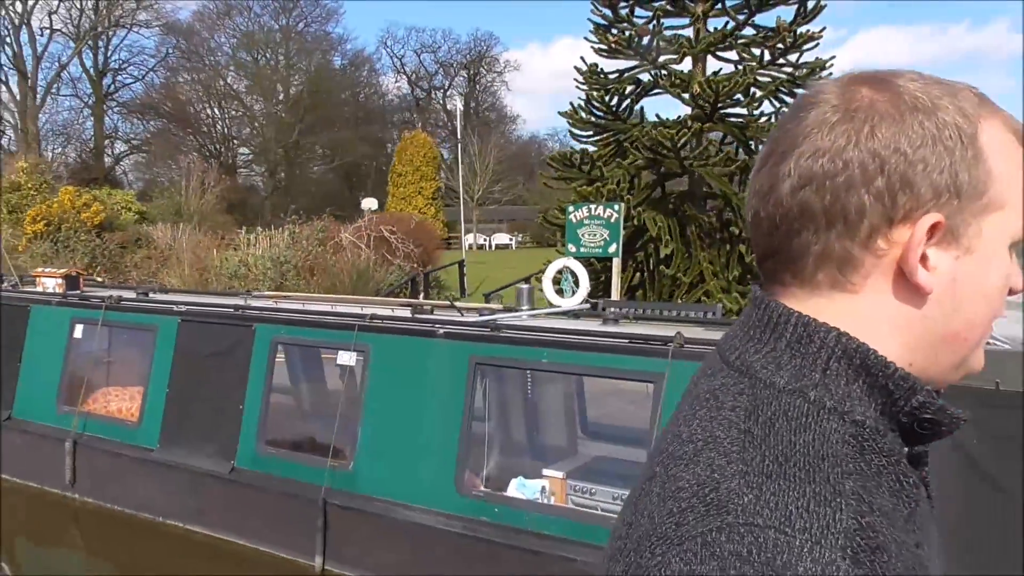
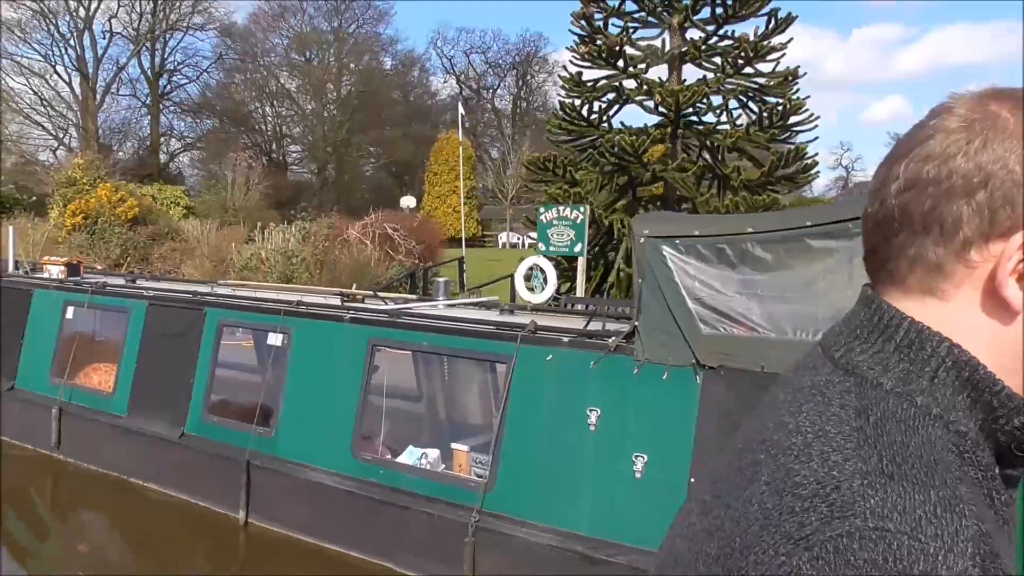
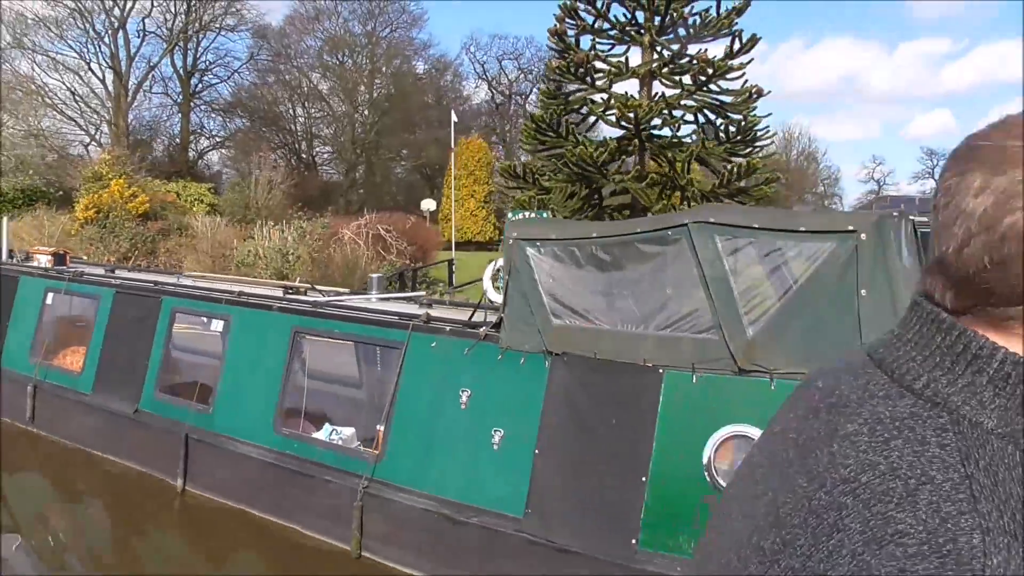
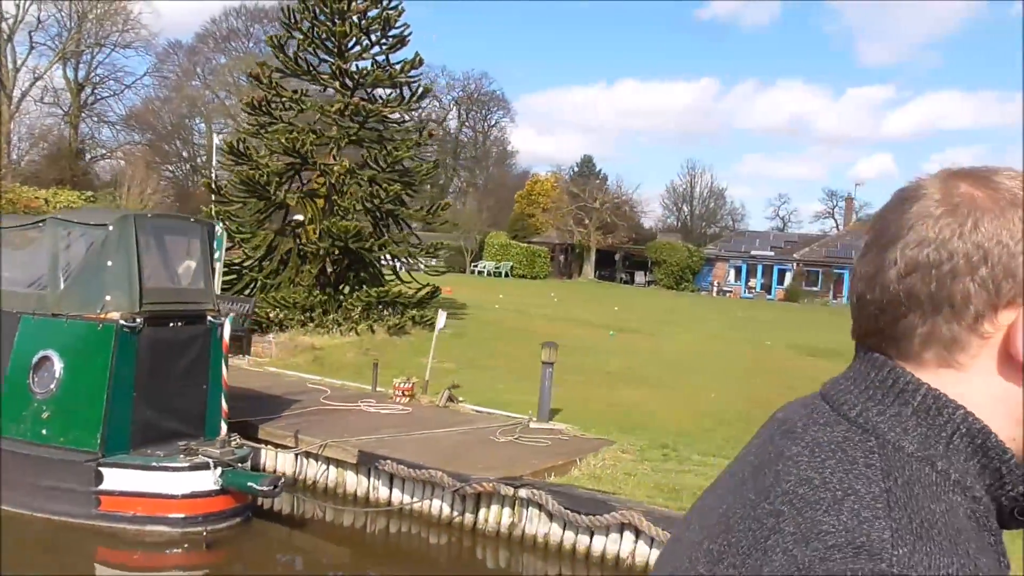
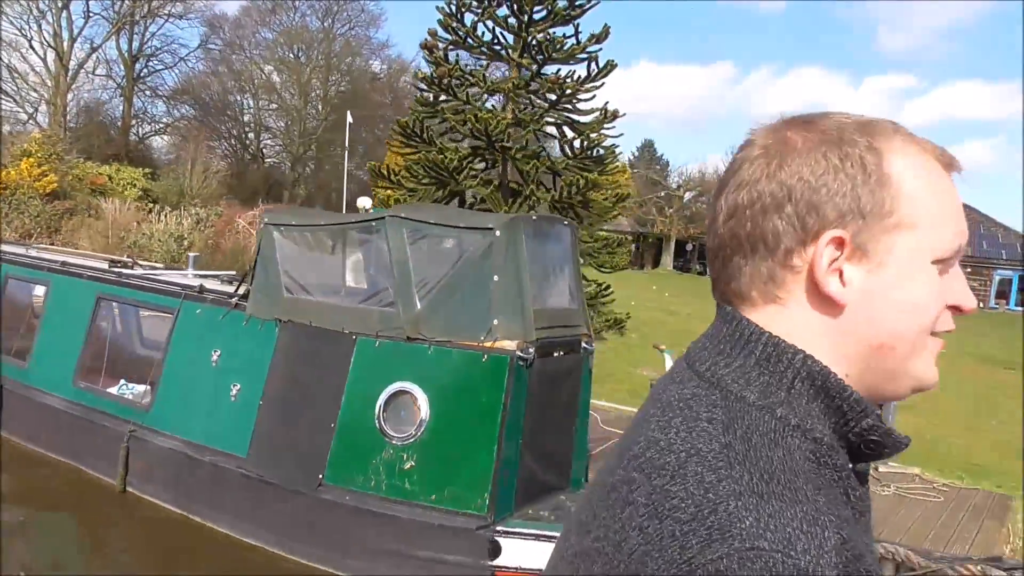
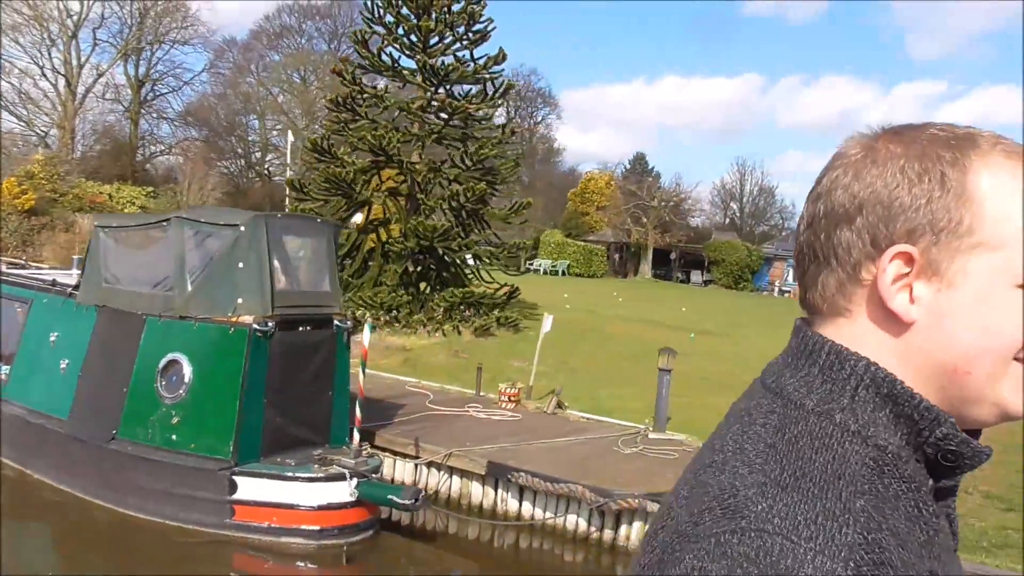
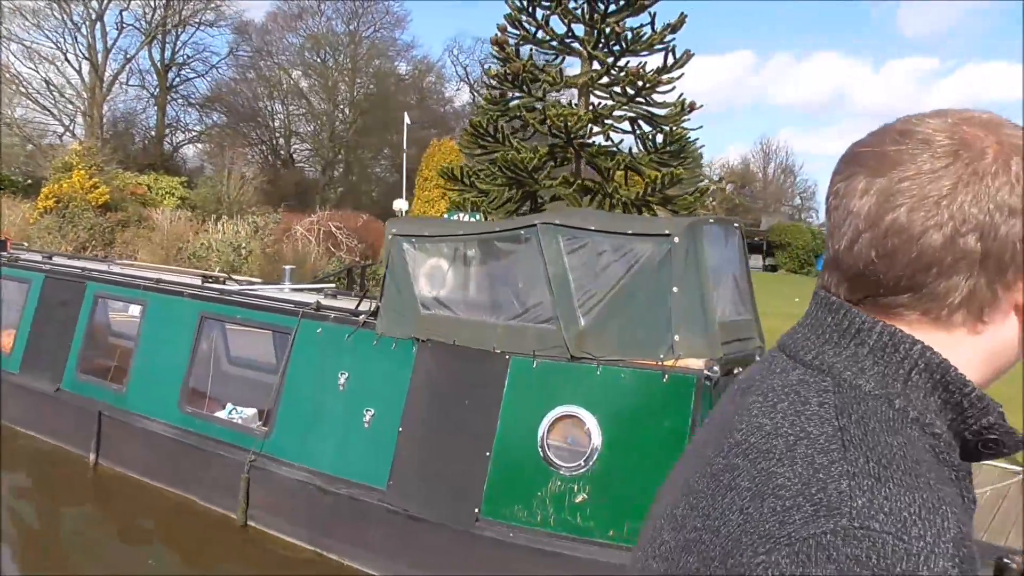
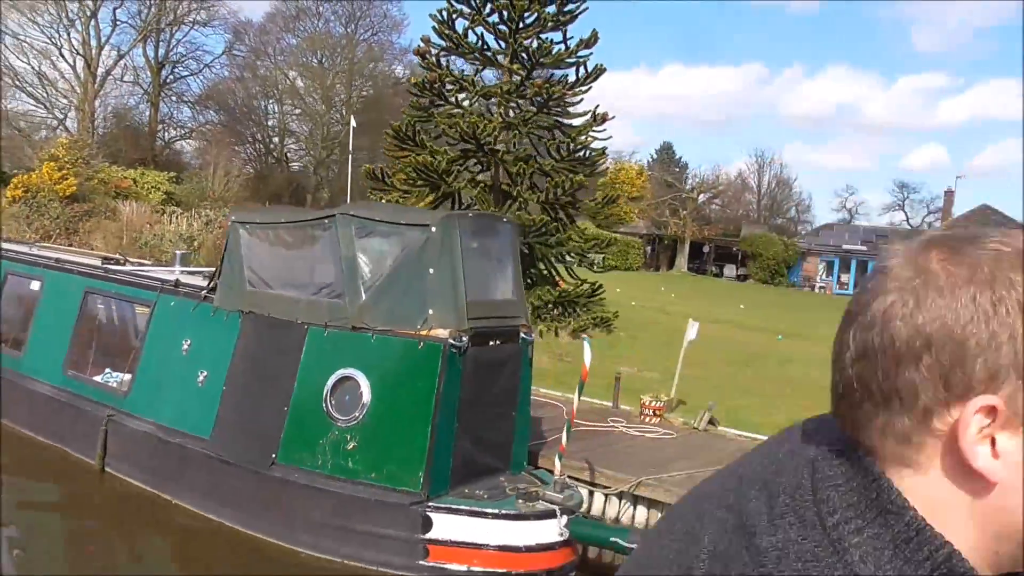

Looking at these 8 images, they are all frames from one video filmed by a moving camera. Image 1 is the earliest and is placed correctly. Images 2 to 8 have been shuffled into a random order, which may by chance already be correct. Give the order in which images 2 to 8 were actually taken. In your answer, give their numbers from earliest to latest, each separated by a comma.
2, 3, 7, 5, 8, 6, 4
